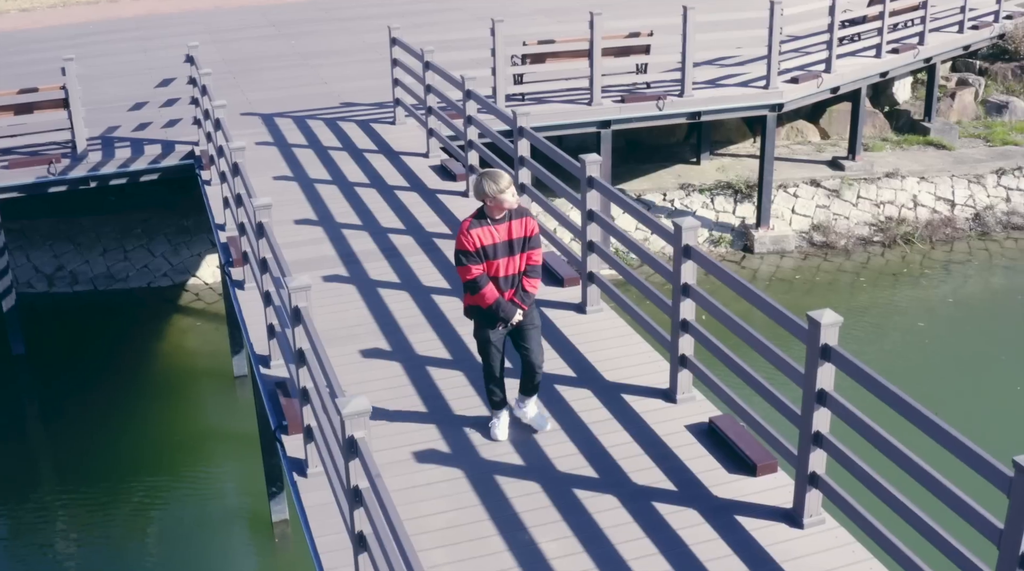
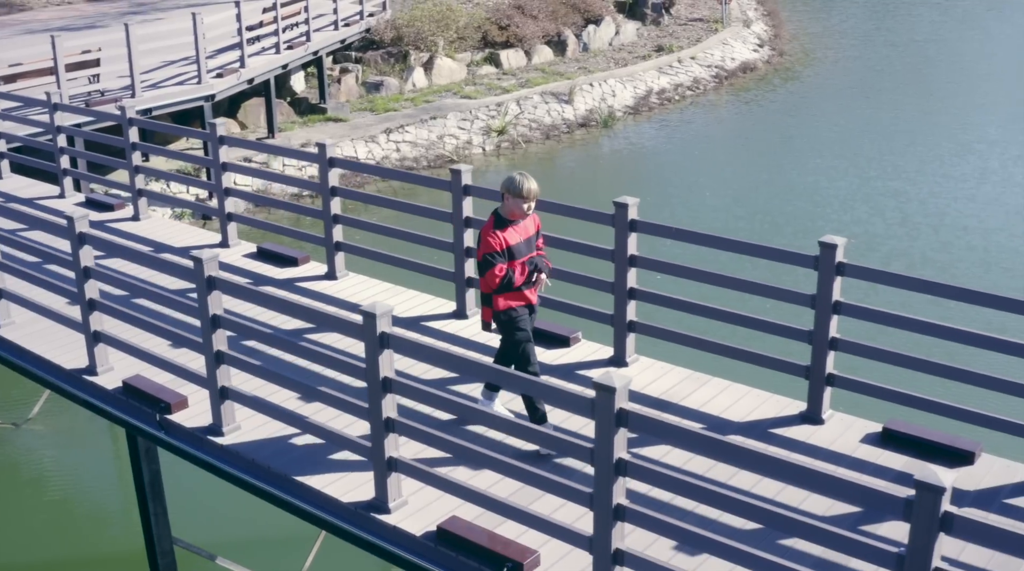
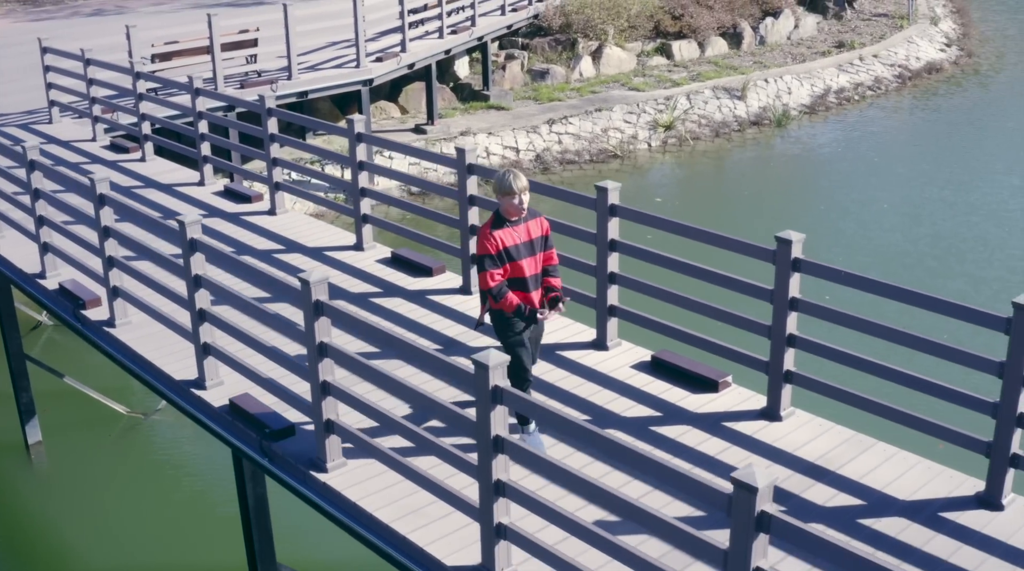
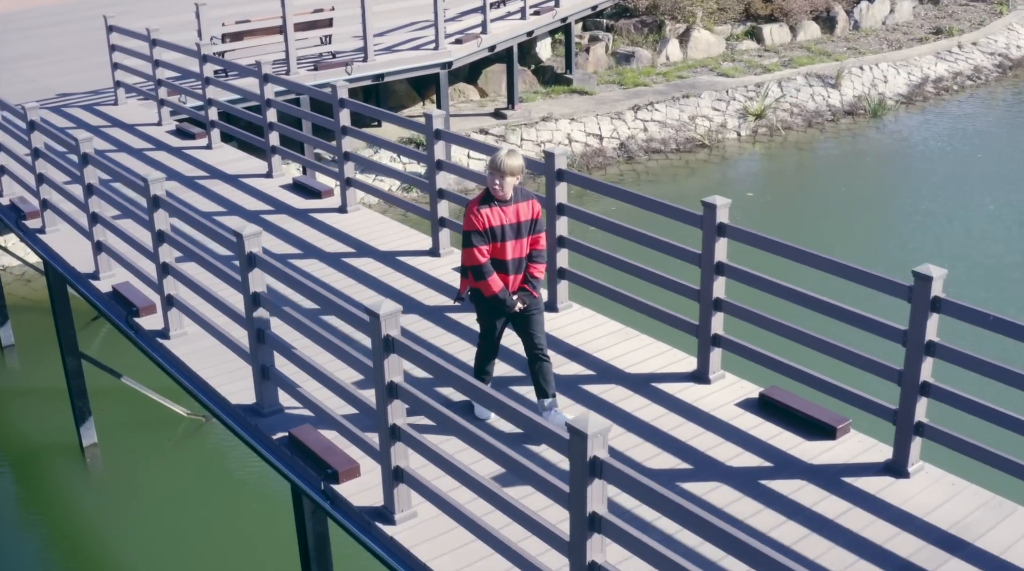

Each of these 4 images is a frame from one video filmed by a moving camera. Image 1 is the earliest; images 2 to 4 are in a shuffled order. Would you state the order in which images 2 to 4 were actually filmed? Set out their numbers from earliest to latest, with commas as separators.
4, 3, 2
